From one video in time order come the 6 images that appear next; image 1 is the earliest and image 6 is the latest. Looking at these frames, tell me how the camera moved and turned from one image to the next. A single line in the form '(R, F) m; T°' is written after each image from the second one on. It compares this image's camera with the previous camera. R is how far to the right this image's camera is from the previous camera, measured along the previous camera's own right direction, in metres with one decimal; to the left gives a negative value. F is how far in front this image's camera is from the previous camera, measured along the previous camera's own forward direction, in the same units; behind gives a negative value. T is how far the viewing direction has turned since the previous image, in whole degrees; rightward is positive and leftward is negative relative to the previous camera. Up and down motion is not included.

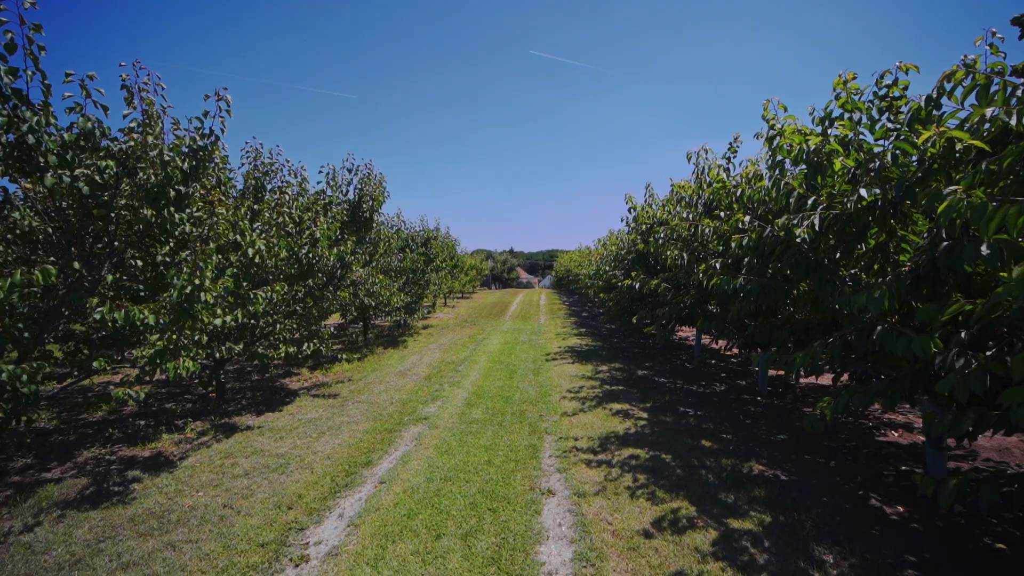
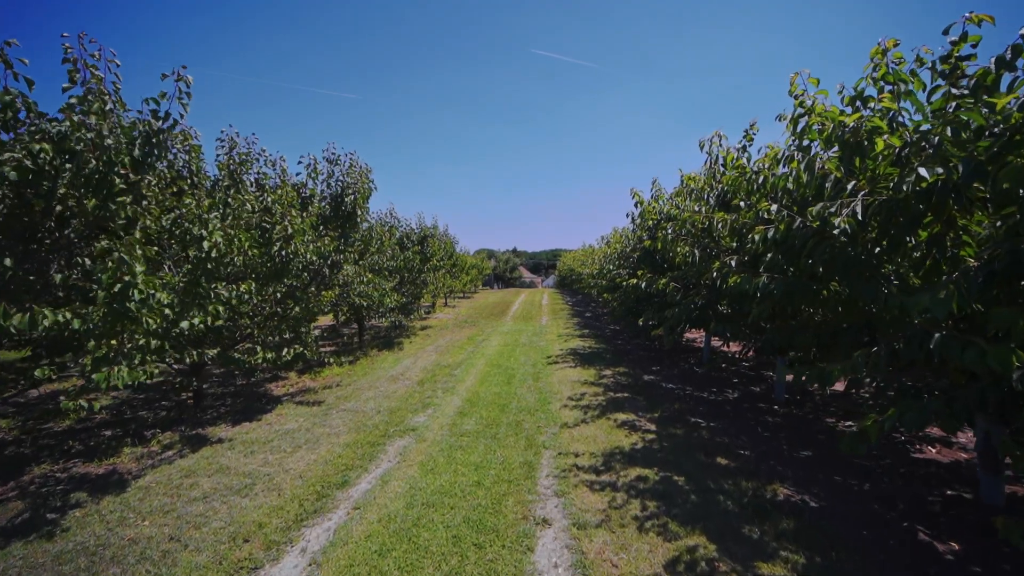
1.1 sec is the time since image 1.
(+0.1, +0.5) m; -1°
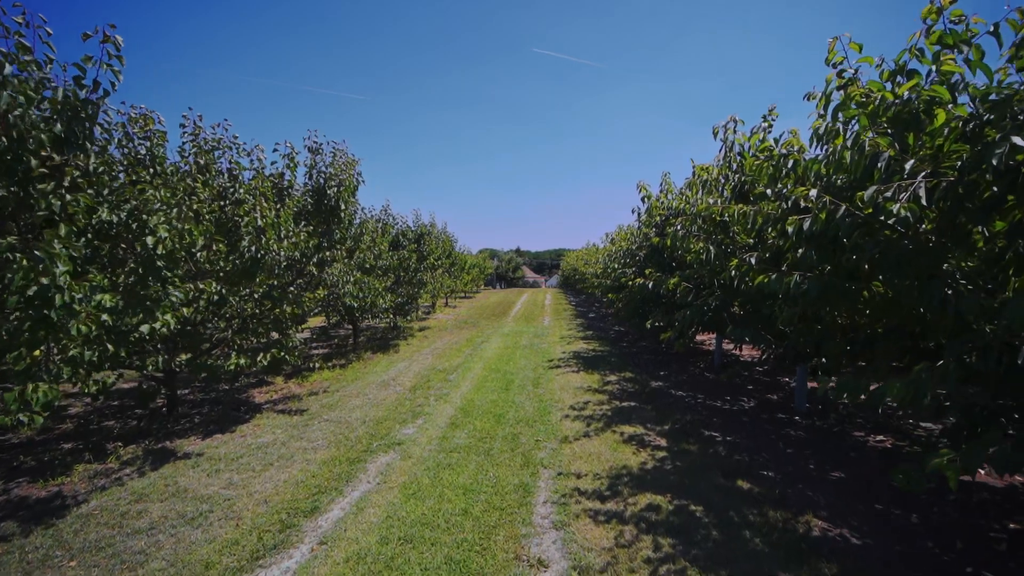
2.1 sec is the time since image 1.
(+0.1, +0.5) m; 0°
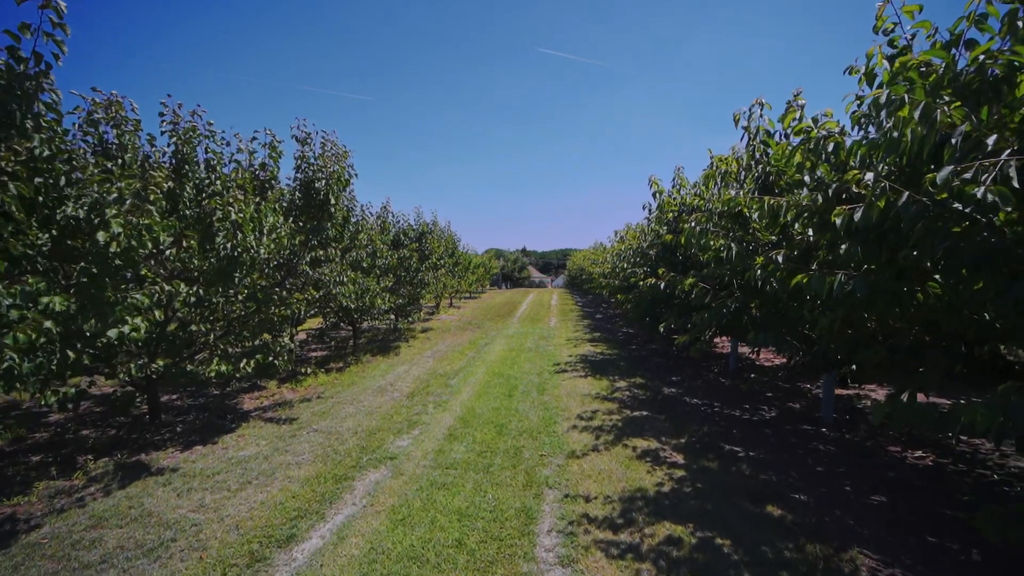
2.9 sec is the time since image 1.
(0.0, +0.4) m; -1°
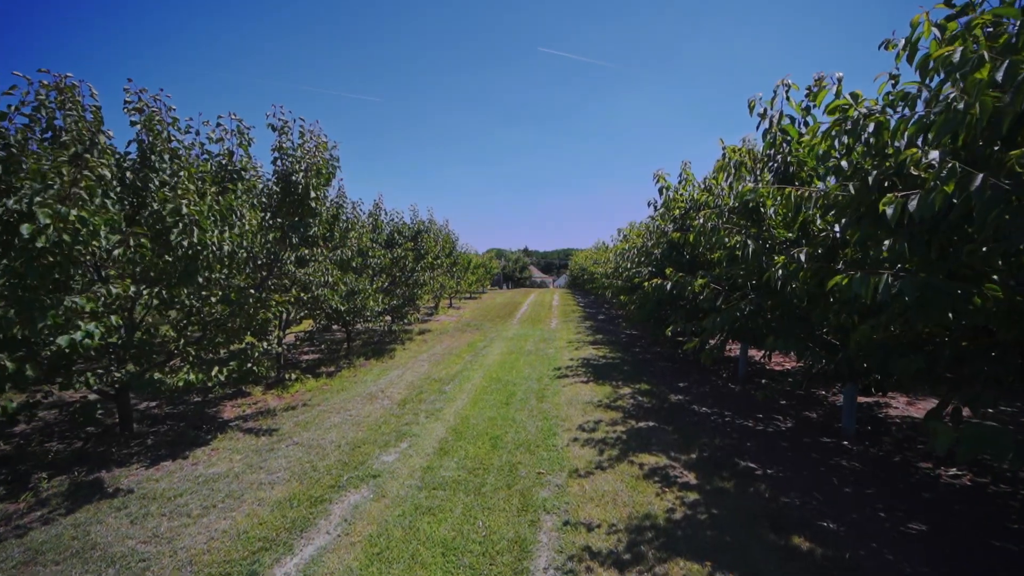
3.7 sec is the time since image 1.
(+0.1, +0.4) m; 0°
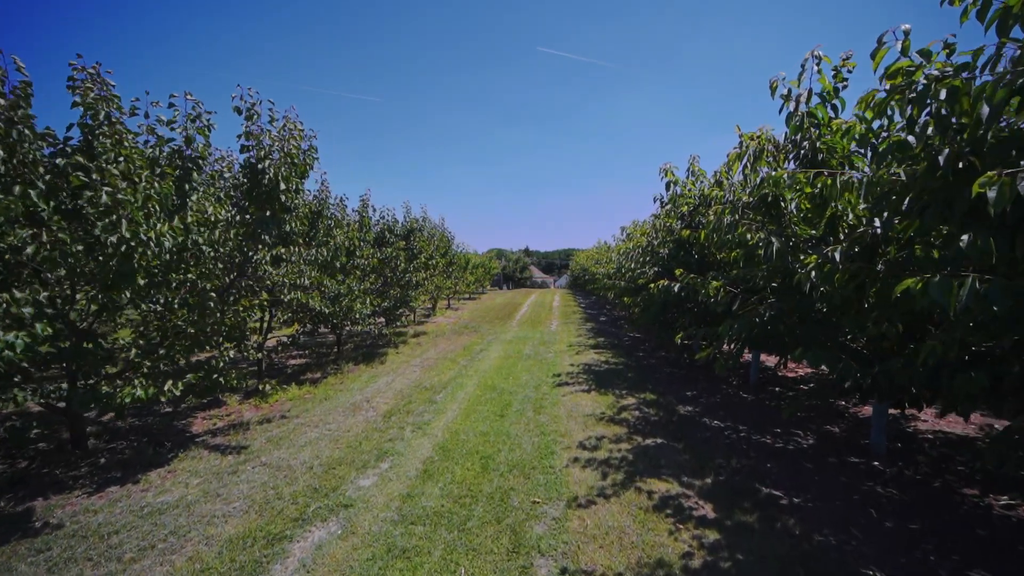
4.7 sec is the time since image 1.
(+0.1, +0.5) m; 0°
